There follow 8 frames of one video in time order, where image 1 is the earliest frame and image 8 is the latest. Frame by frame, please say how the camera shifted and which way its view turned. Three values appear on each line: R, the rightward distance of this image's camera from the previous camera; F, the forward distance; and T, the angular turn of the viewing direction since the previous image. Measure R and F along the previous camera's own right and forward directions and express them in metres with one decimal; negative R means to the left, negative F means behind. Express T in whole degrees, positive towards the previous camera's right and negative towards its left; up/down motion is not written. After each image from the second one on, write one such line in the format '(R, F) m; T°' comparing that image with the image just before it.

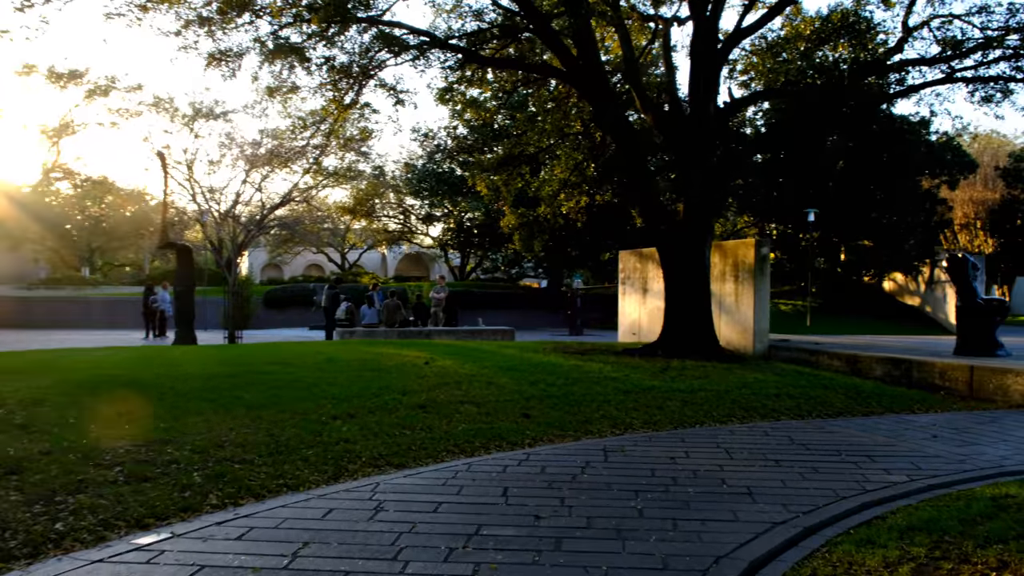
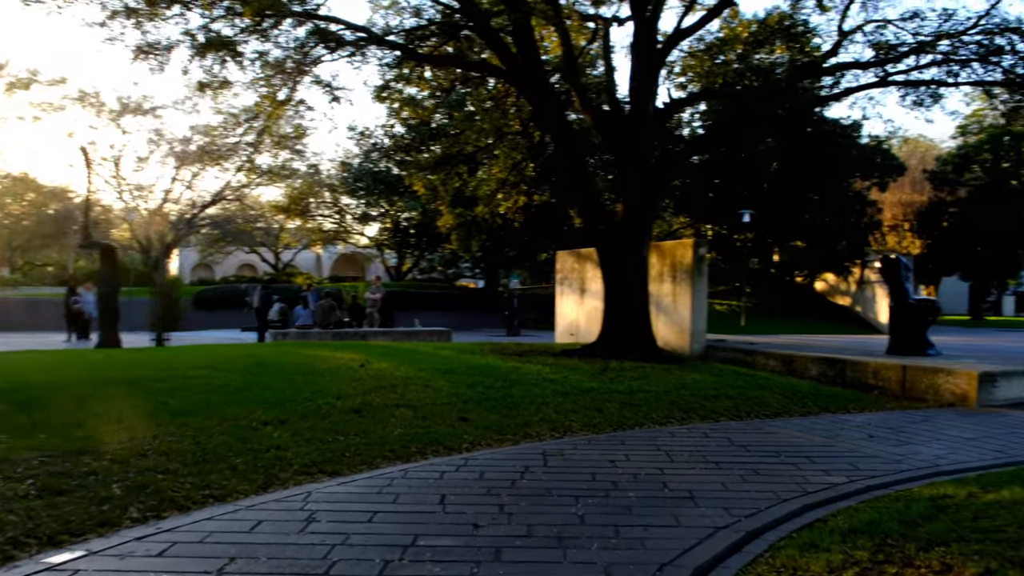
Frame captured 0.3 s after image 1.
(0.0, +0.2) m; +4°
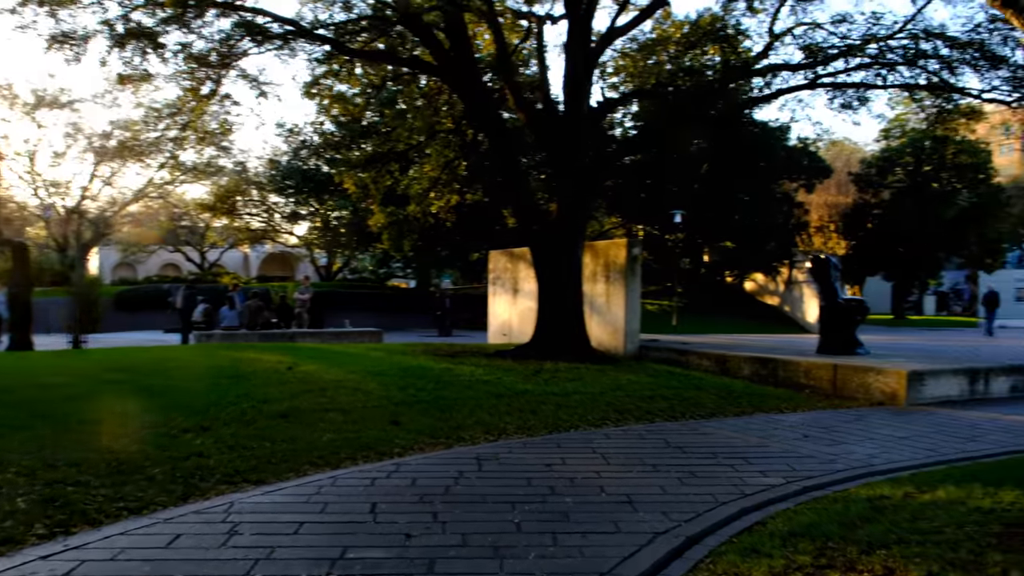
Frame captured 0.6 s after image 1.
(0.0, +0.2) m; +4°
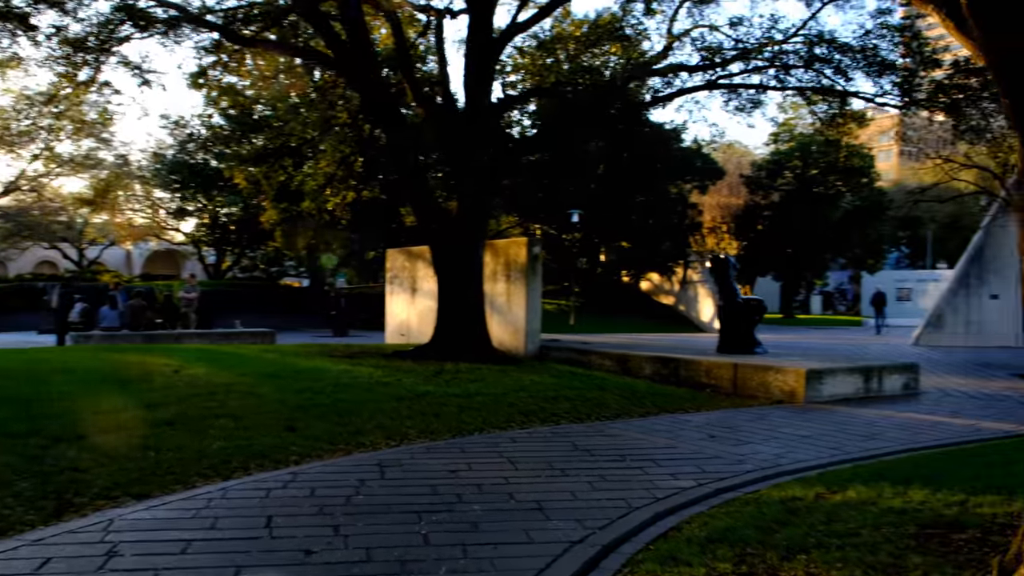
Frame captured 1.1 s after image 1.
(-0.1, +0.3) m; +6°
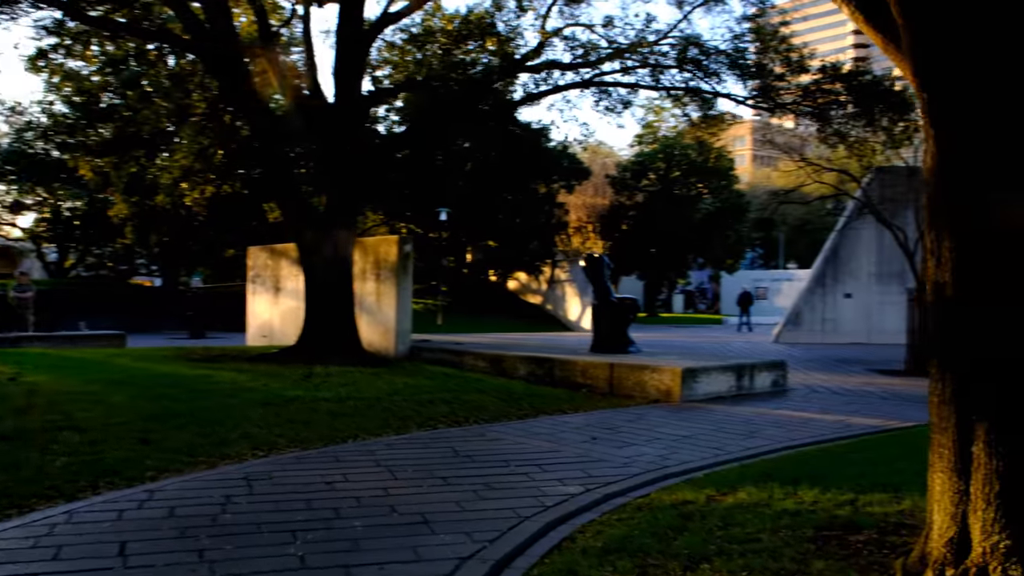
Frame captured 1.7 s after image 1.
(-0.1, +0.3) m; +8°
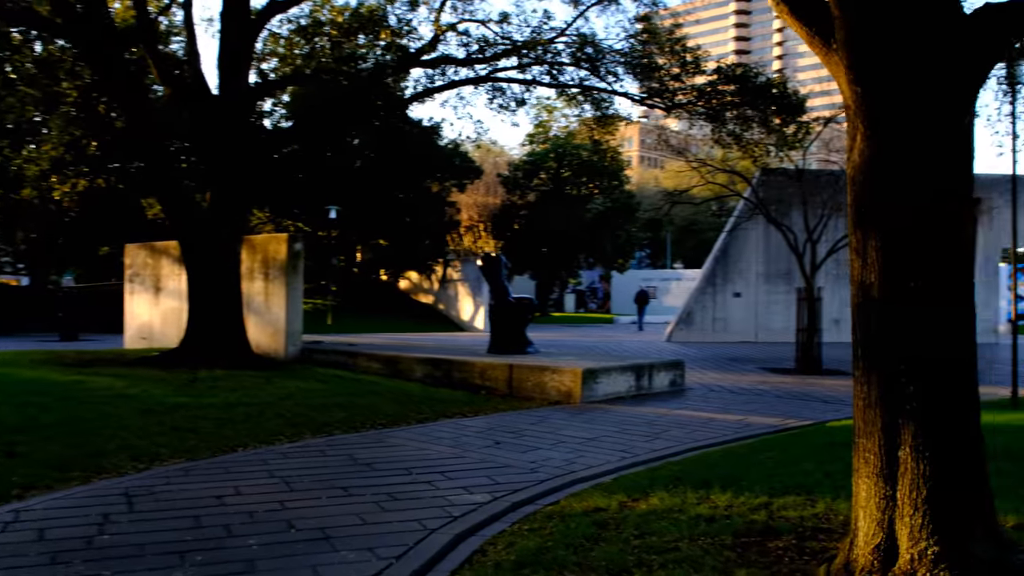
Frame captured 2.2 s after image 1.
(-0.1, +0.3) m; +7°
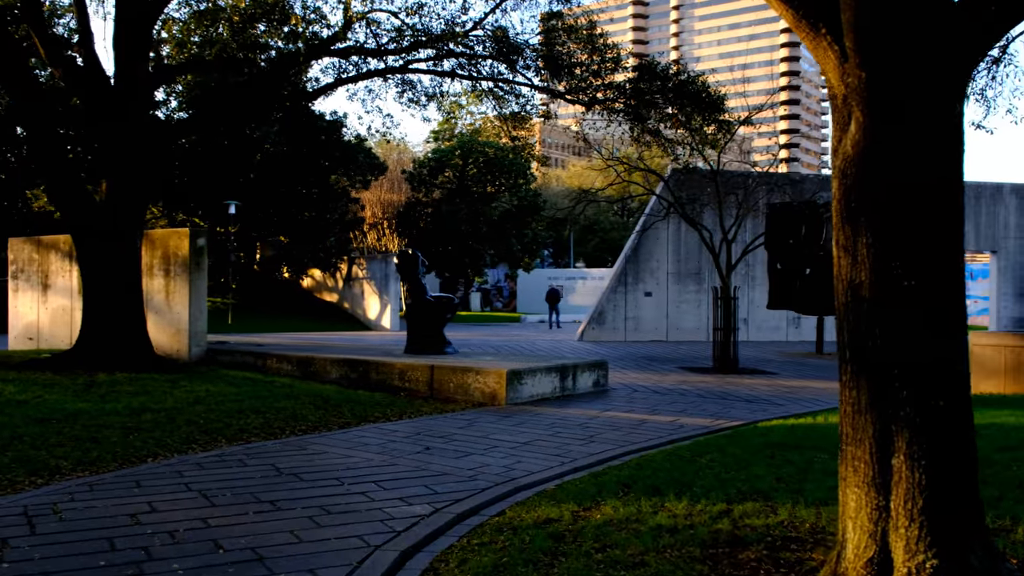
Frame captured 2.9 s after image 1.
(-0.3, +0.4) m; +6°
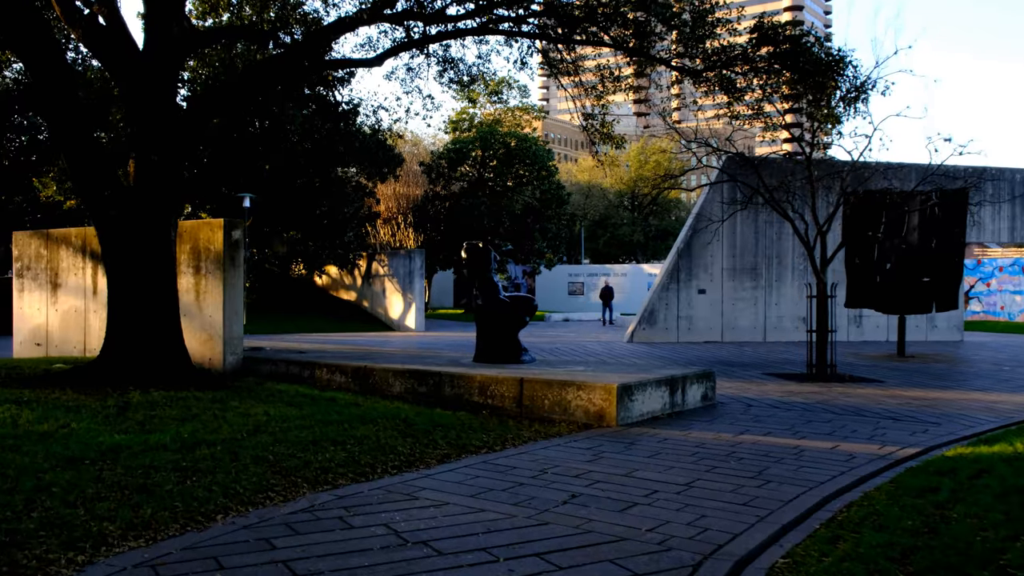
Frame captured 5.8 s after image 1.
(-1.0, +1.7) m; 0°
